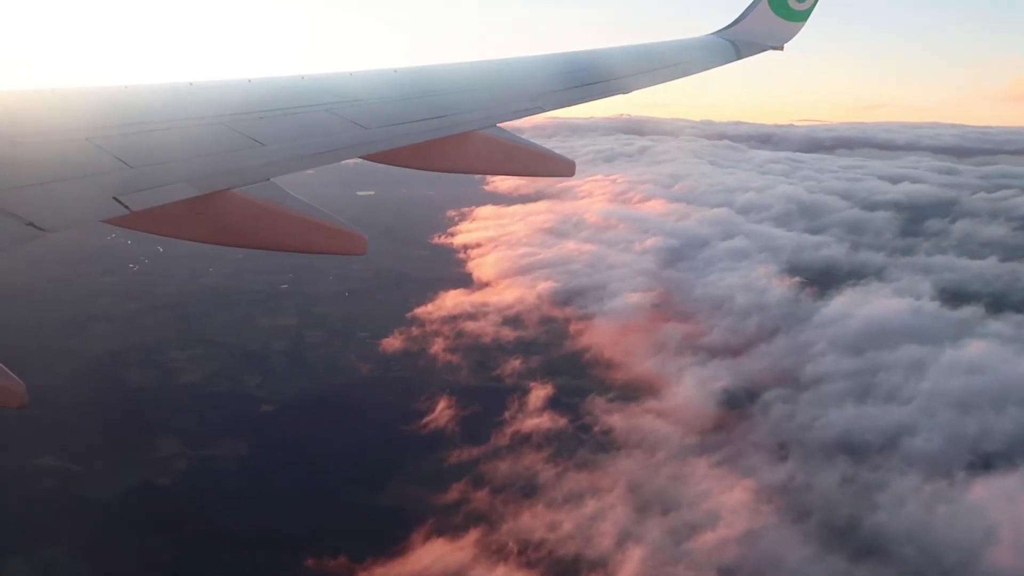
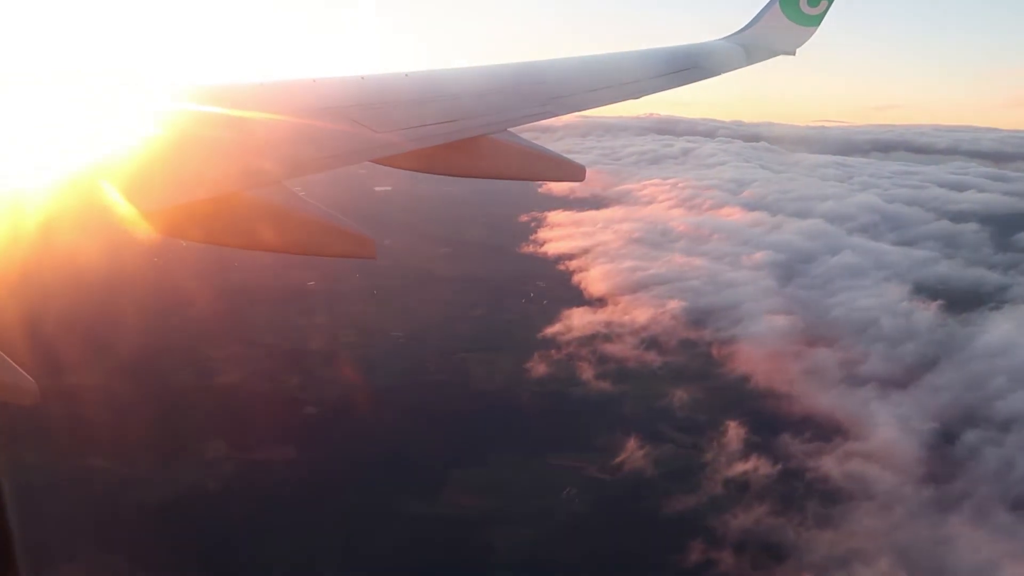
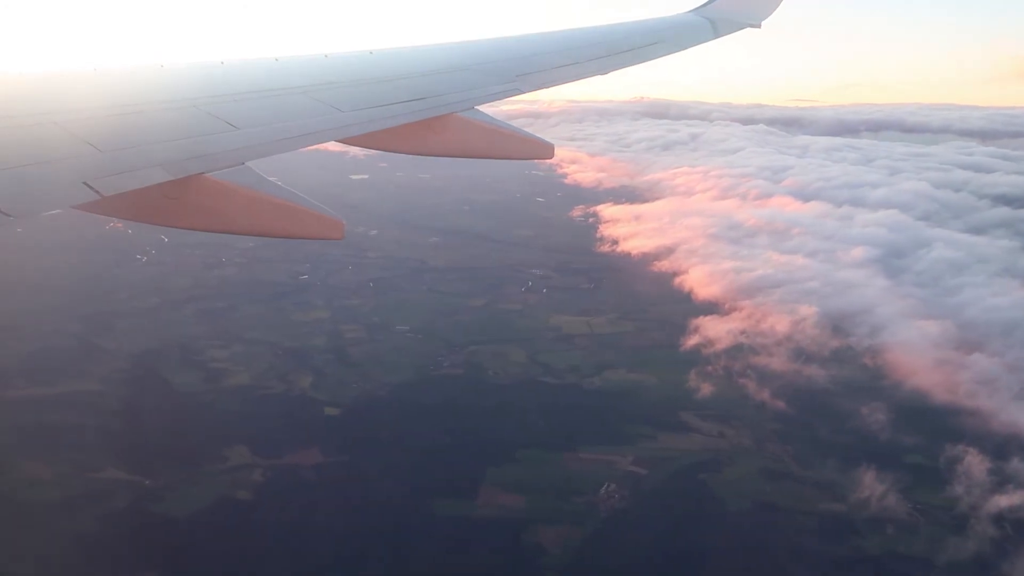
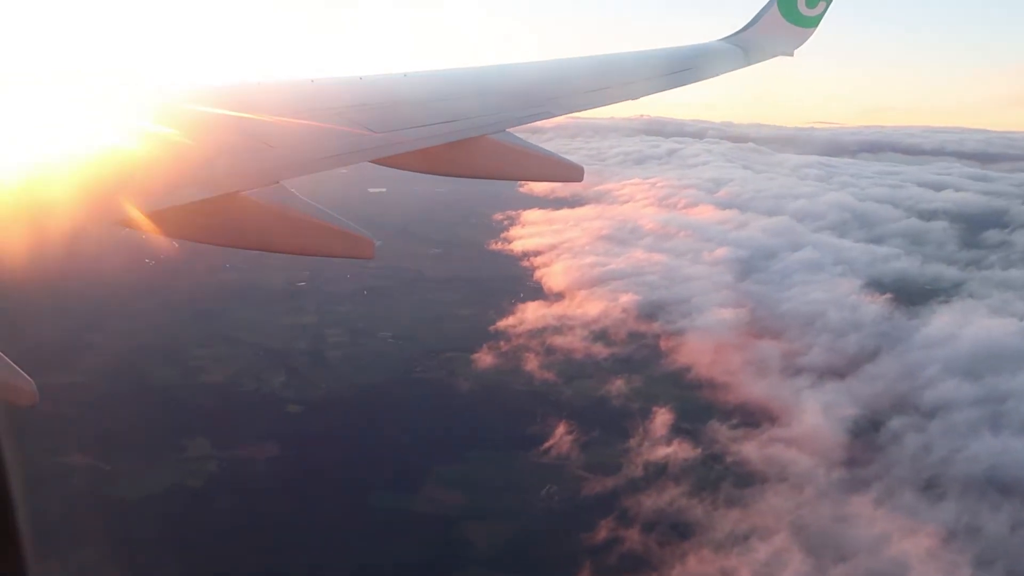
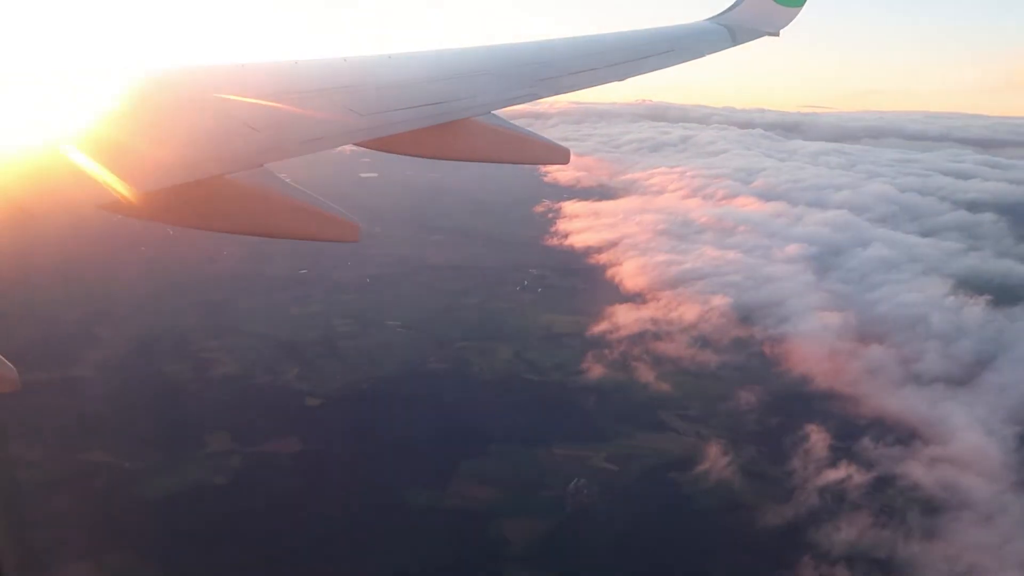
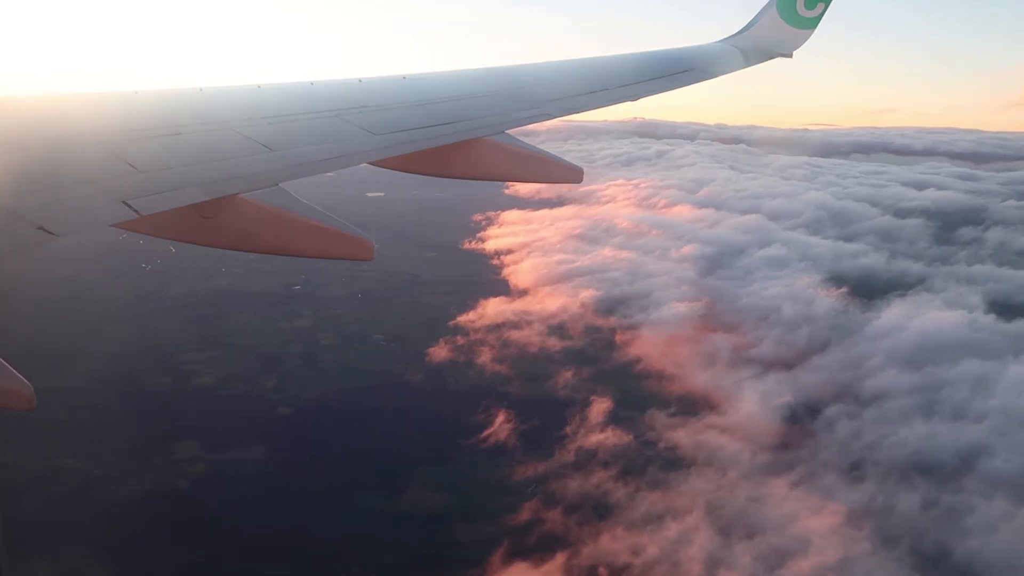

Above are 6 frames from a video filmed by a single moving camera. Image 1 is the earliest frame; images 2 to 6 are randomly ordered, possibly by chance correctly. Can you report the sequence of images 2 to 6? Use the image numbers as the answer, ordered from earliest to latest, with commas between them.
6, 4, 2, 5, 3
